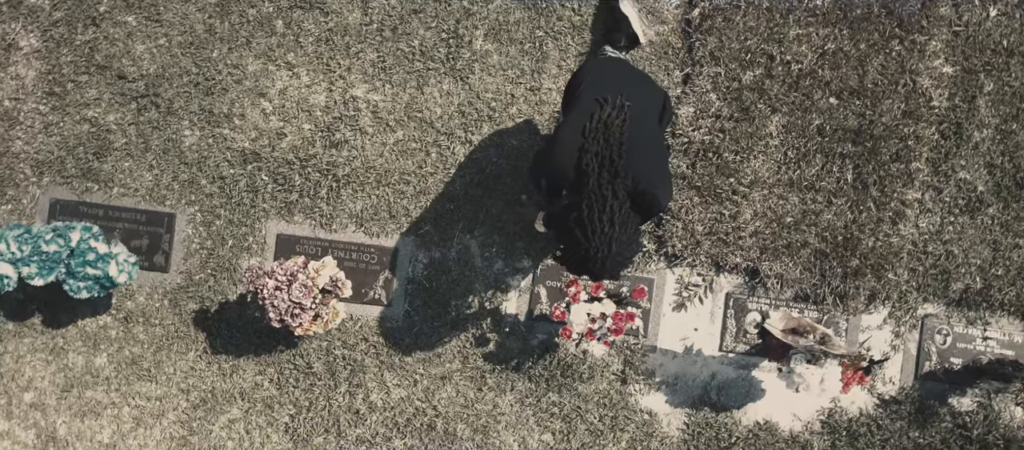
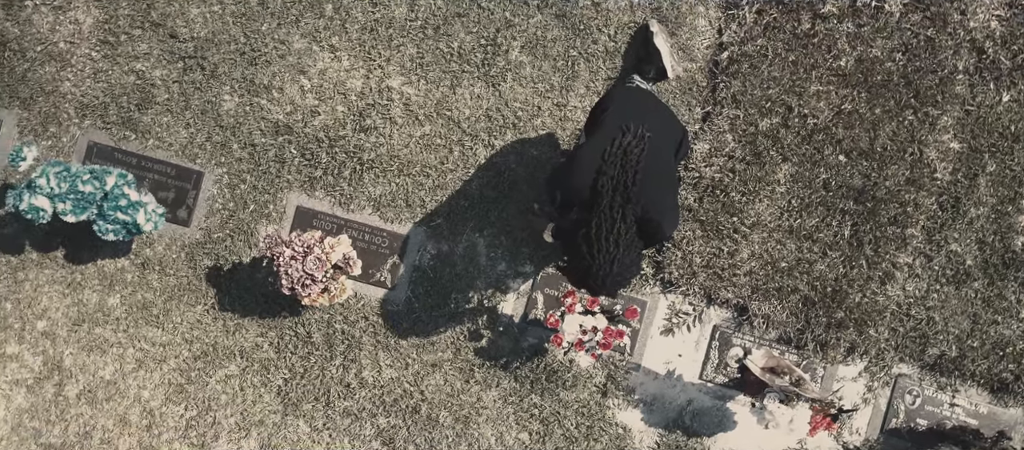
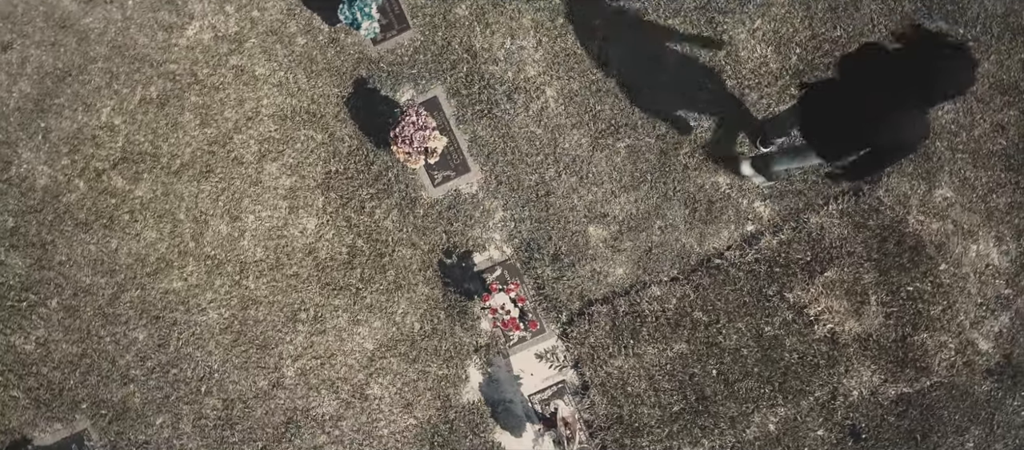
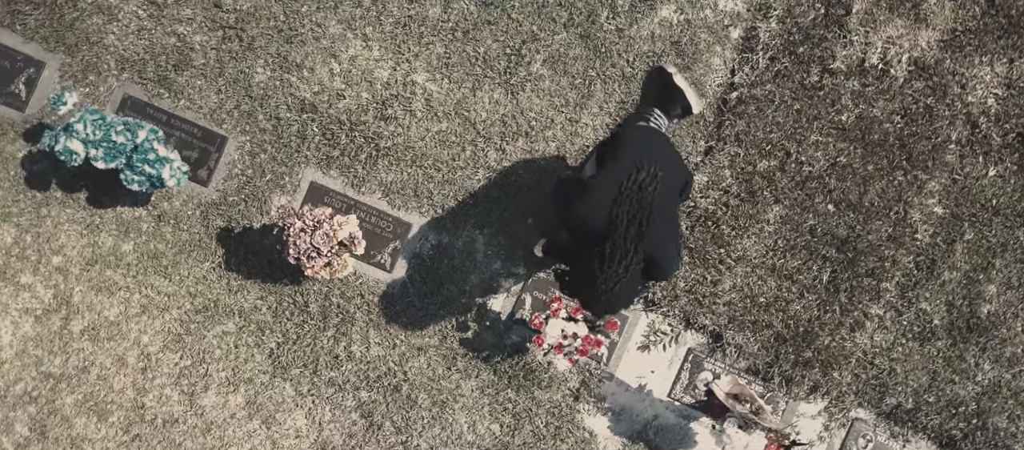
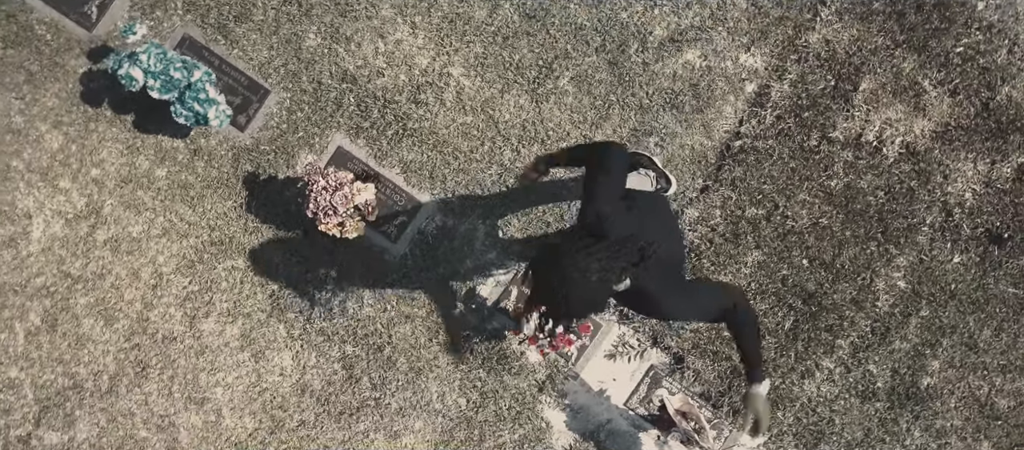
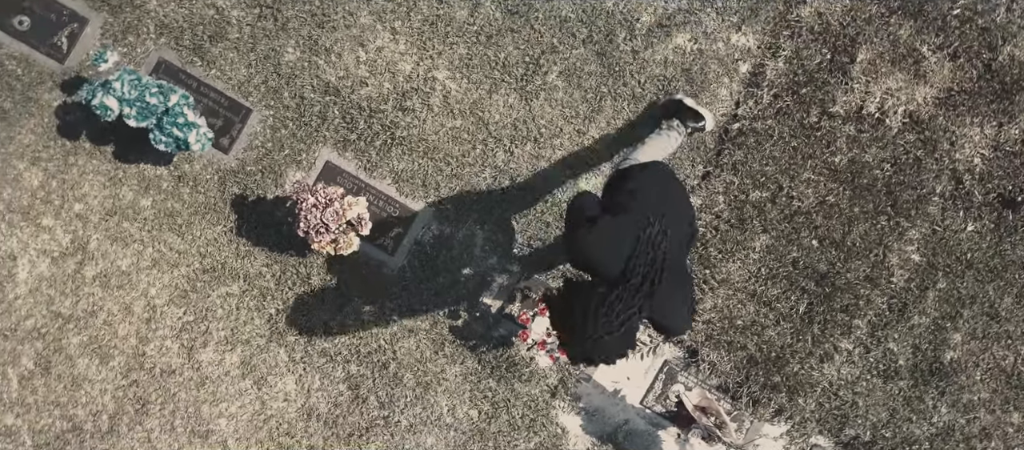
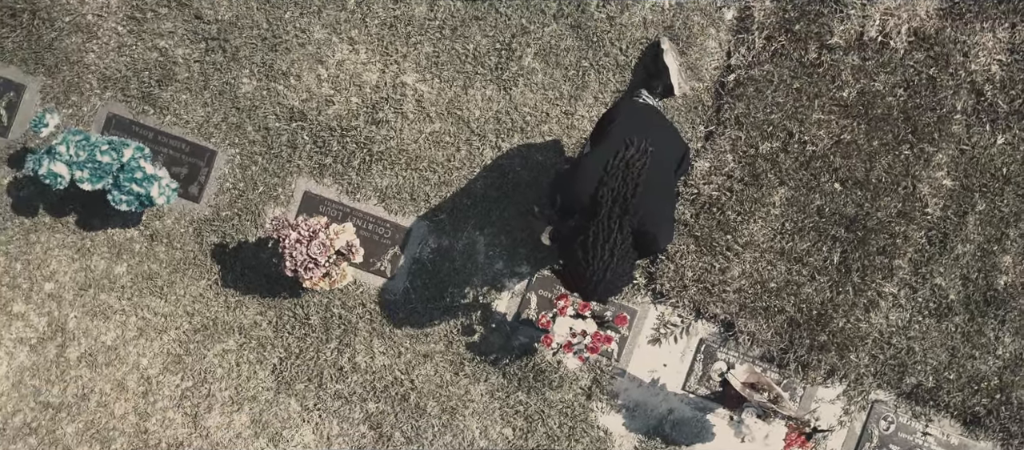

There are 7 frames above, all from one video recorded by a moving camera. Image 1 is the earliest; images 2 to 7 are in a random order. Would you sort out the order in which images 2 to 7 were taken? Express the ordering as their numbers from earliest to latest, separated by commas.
2, 7, 4, 6, 5, 3
